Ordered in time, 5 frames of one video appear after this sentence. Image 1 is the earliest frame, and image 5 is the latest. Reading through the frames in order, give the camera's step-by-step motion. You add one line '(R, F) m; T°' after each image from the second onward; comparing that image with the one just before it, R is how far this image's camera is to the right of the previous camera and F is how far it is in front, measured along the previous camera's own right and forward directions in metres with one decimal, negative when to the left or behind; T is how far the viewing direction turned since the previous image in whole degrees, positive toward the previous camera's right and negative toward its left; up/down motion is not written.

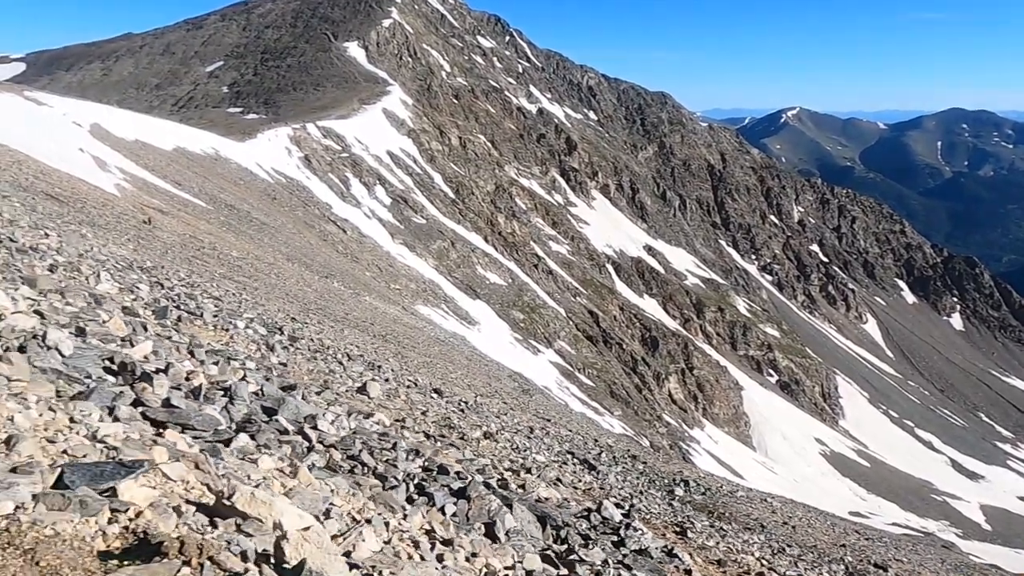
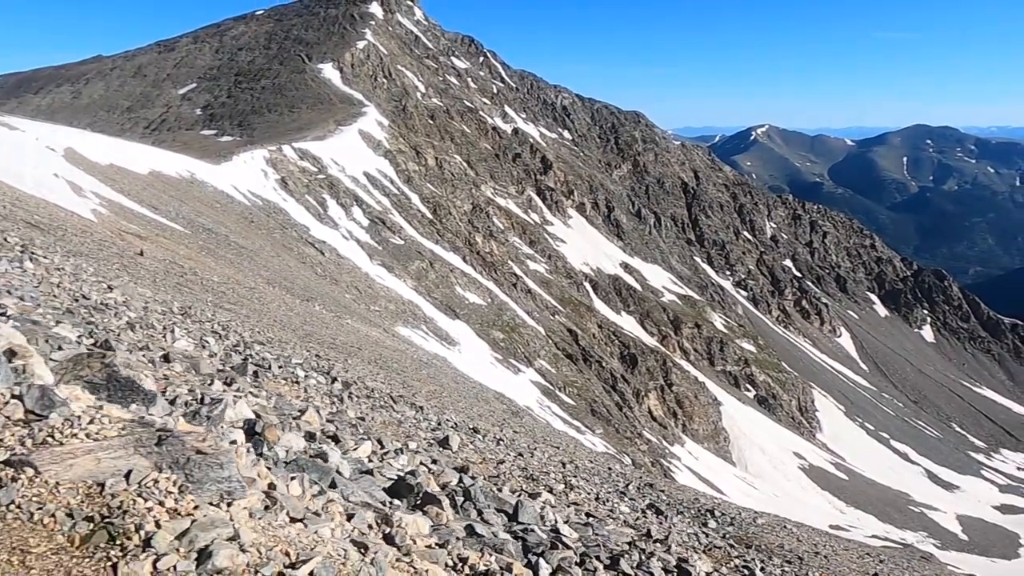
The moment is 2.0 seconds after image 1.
(-0.7, 0.0) m; +2°
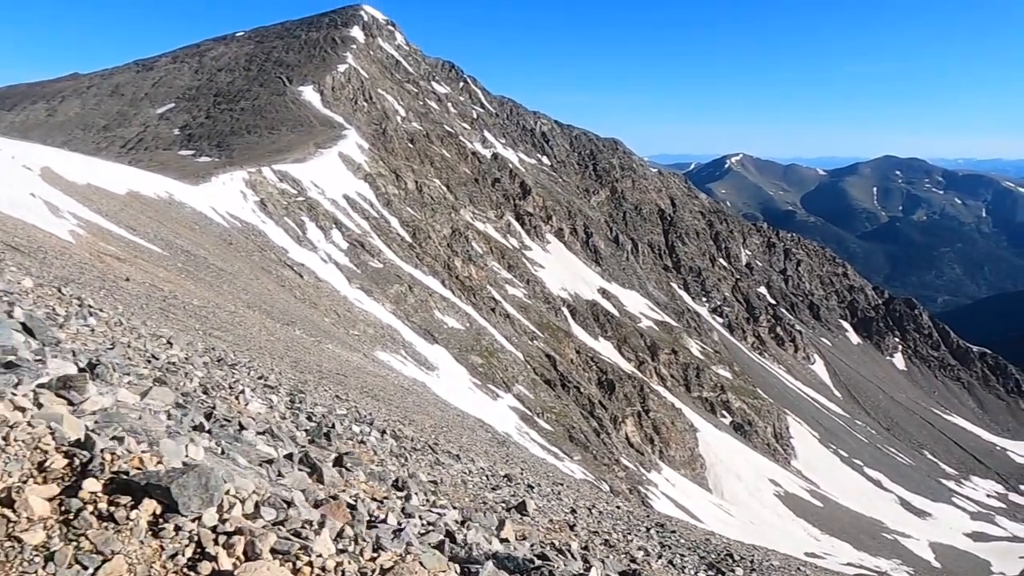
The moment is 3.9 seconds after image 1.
(-0.7, 0.0) m; +2°
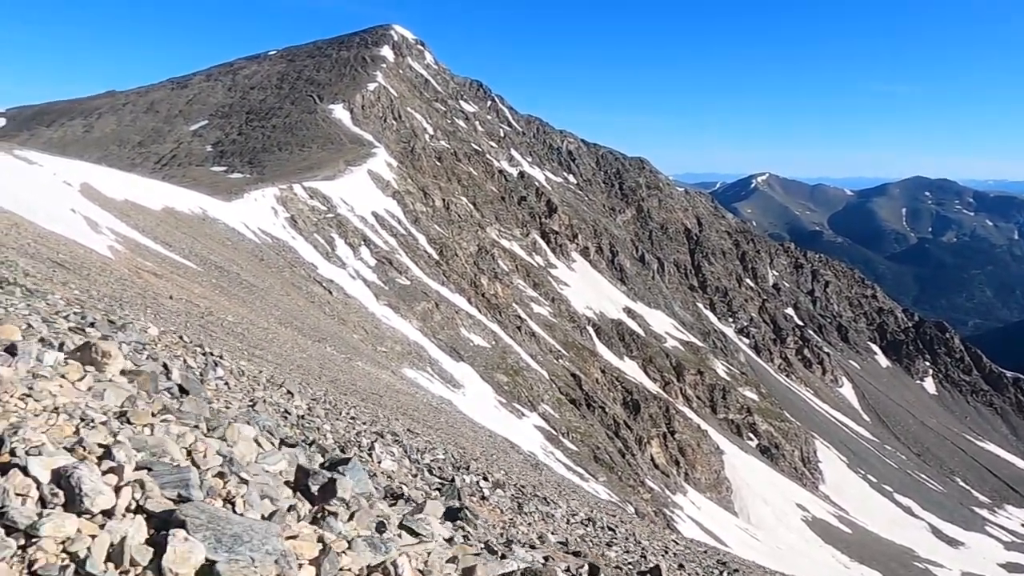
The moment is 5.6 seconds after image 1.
(-1.1, +0.3) m; -2°
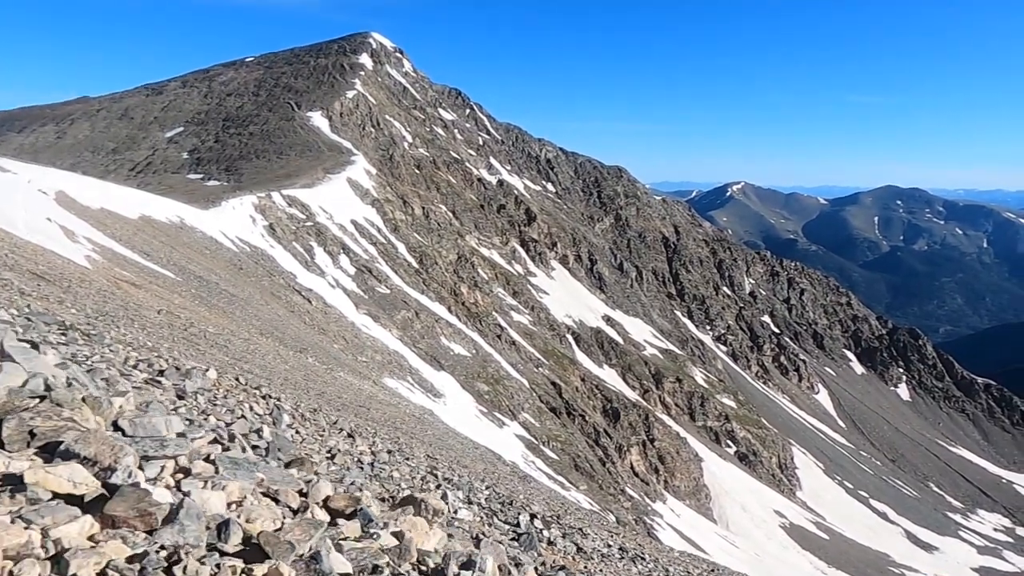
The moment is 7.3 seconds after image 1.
(-0.6, 0.0) m; +2°
